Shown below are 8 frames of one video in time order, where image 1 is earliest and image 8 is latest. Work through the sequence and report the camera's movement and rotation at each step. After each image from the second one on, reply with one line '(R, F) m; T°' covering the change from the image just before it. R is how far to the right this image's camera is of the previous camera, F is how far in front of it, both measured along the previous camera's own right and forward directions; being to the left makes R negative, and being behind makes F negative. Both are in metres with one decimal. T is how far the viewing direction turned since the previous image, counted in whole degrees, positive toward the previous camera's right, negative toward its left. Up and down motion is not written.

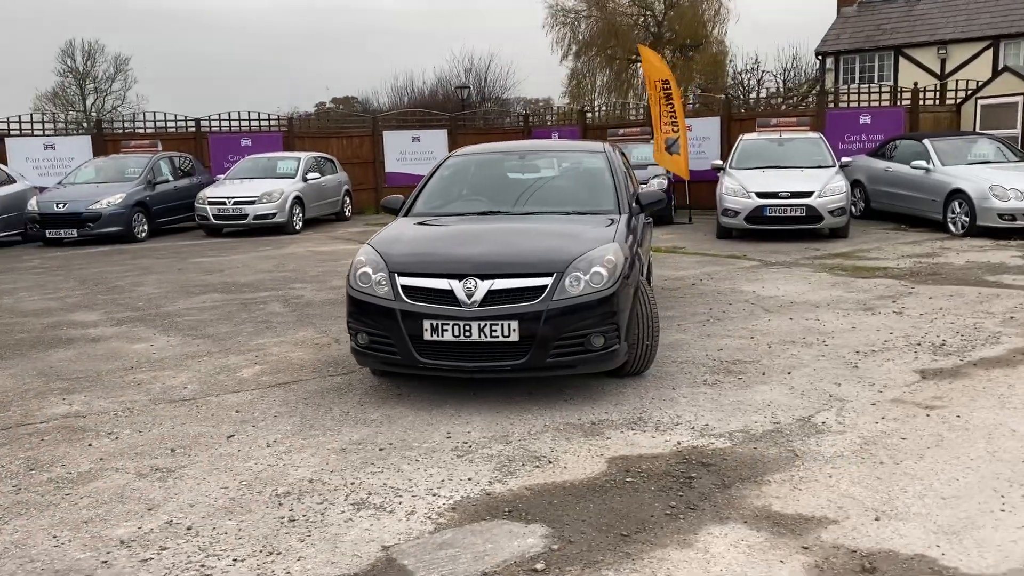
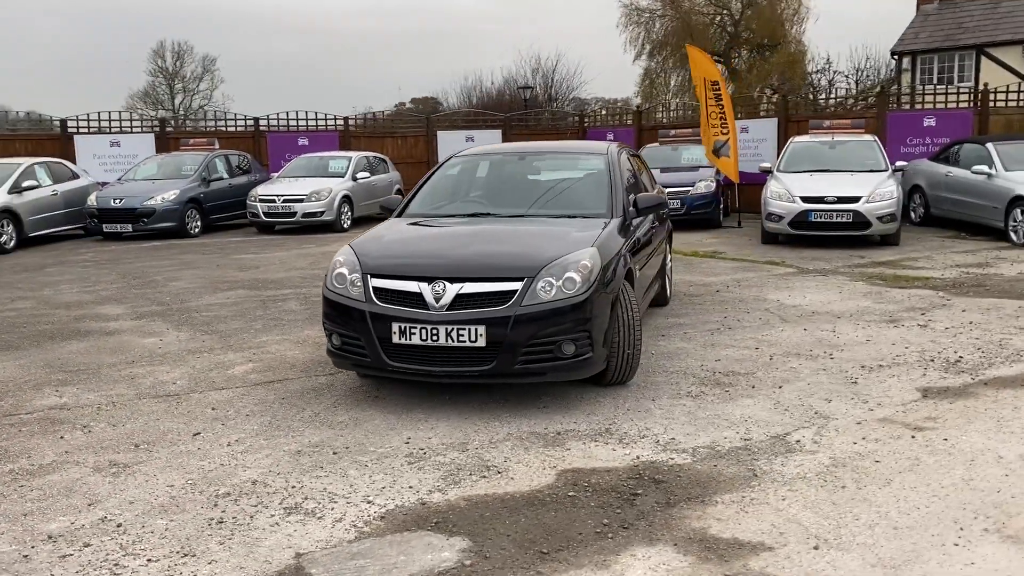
(+0.6, +0.1) m; -5°
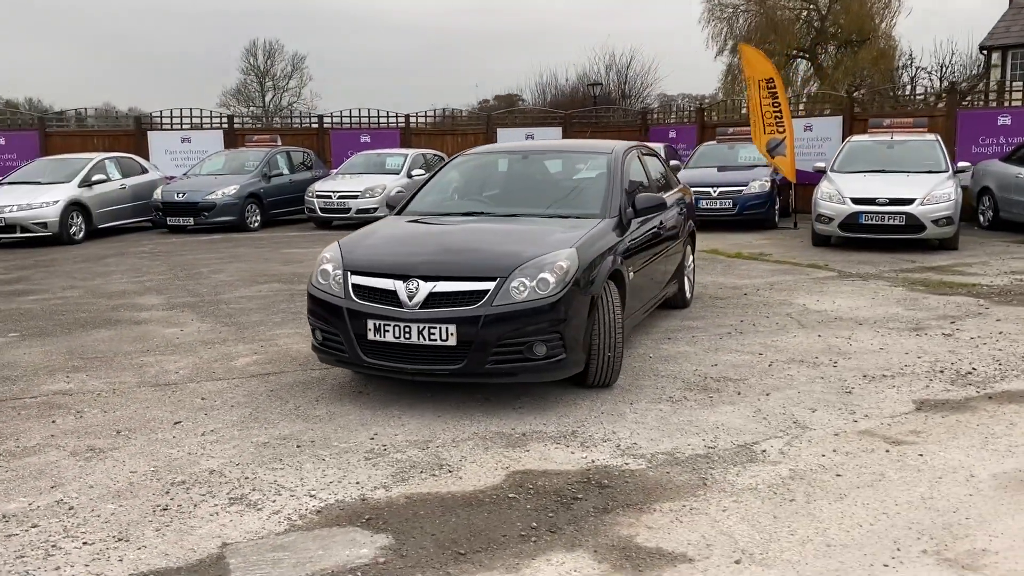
(+0.6, 0.0) m; -5°
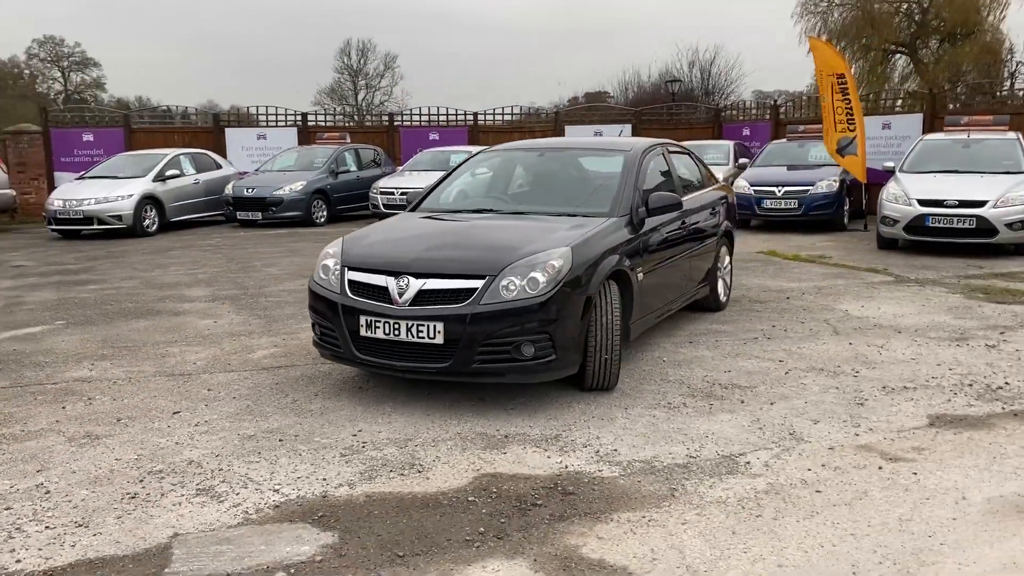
(+0.5, +0.1) m; -6°
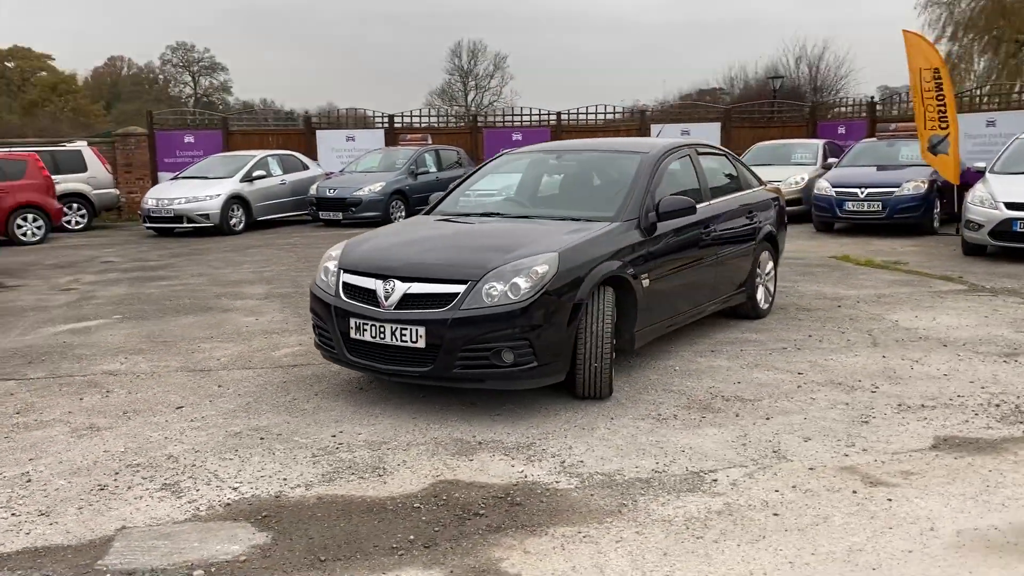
(+0.7, +0.1) m; -7°
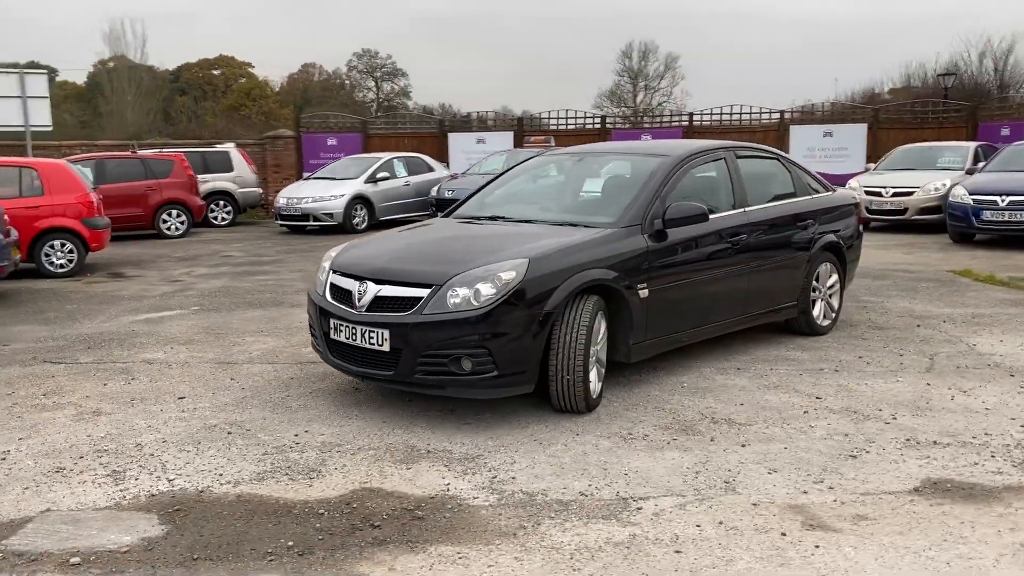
(+1.0, +0.2) m; -11°
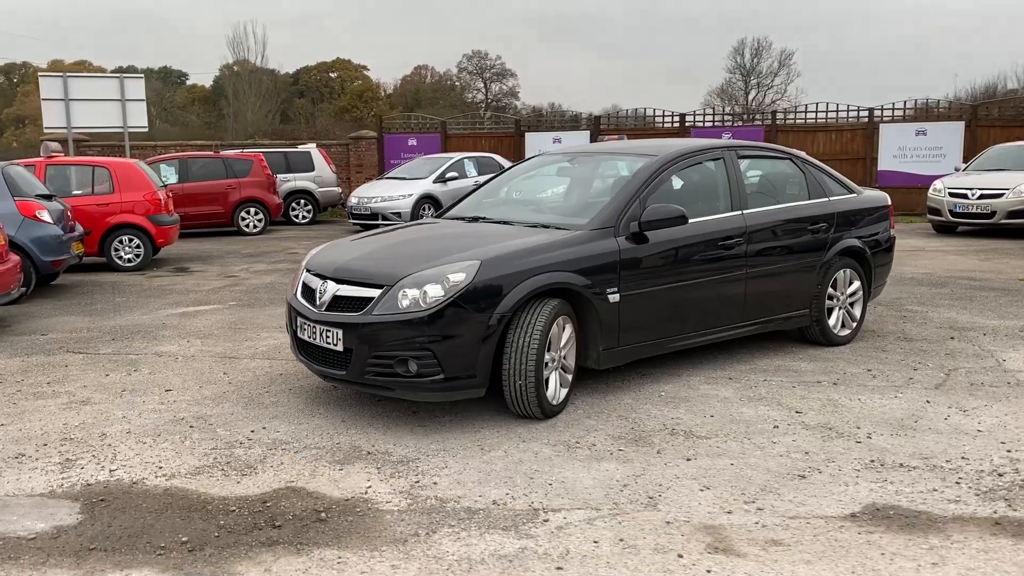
(+0.8, +0.1) m; -7°
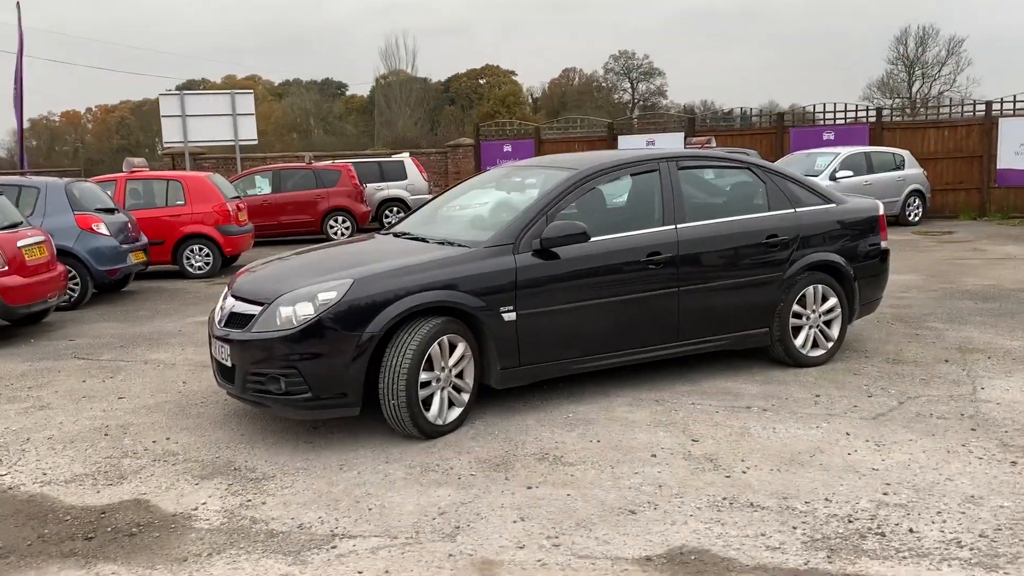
(+1.4, +0.2) m; -10°
